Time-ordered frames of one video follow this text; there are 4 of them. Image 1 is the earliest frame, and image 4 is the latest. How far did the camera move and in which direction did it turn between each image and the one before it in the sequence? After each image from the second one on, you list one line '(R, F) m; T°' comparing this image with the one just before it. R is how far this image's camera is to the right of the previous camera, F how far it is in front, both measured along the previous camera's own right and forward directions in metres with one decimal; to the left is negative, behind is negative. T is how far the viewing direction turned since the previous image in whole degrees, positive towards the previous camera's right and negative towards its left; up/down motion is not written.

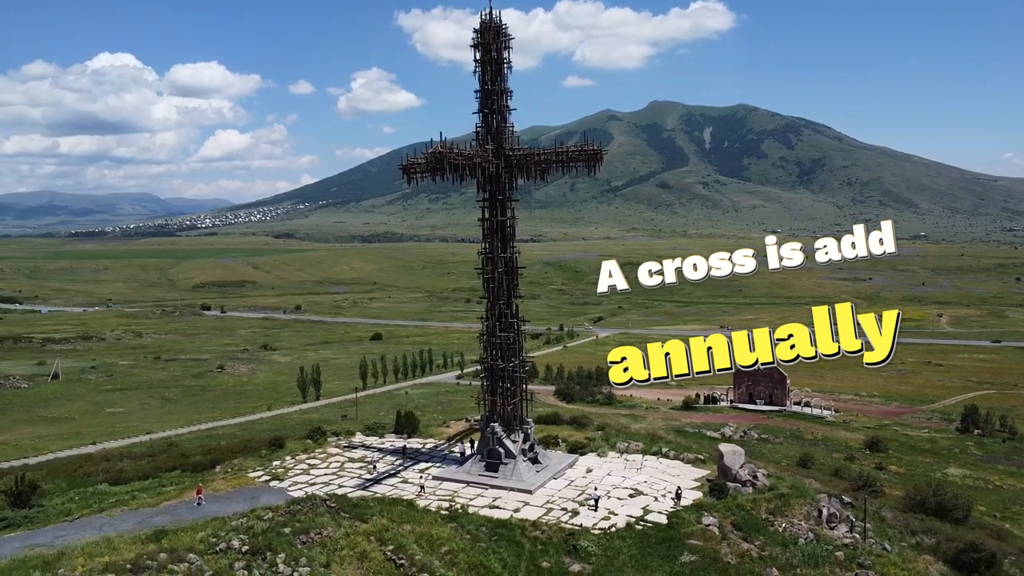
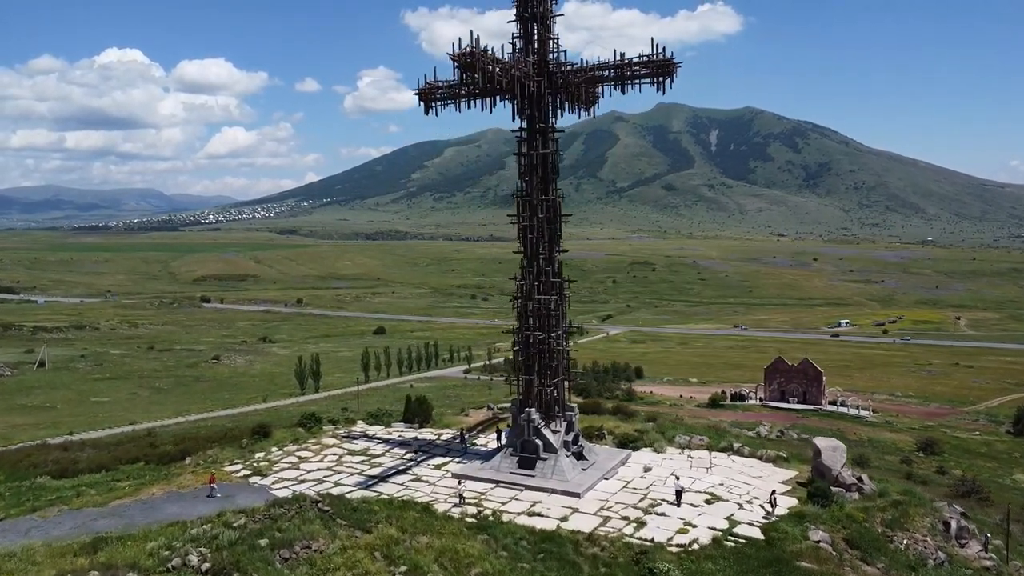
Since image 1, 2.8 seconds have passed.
(-1.1, +5.6) m; 0°
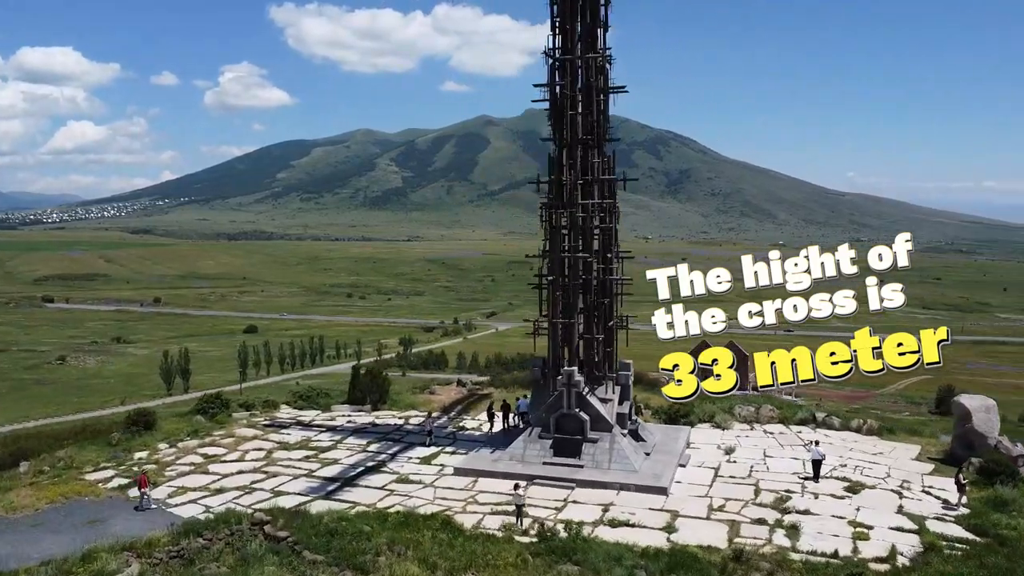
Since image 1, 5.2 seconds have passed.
(-3.0, +7.6) m; +9°
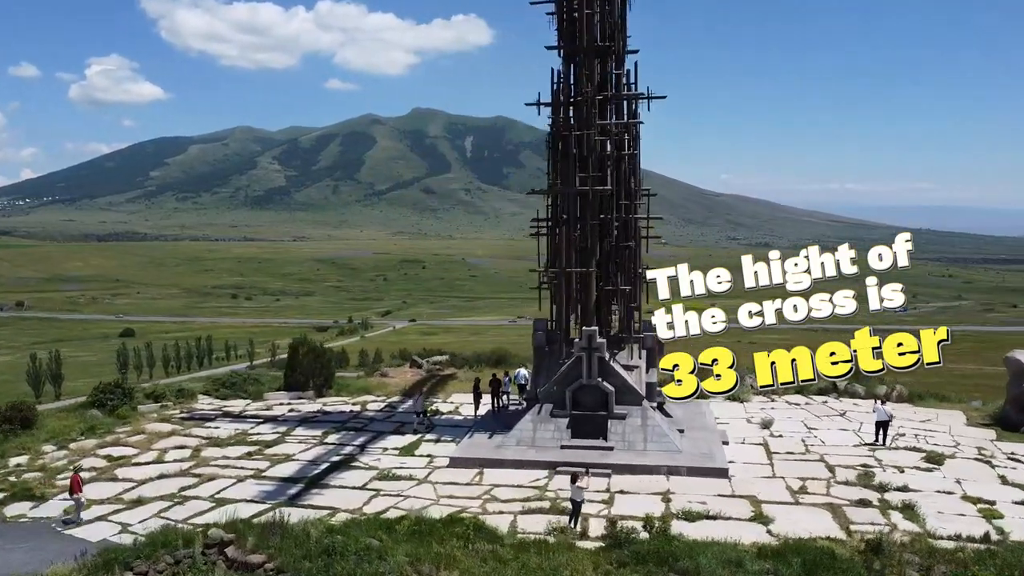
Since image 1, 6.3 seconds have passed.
(-1.7, +3.2) m; +8°
